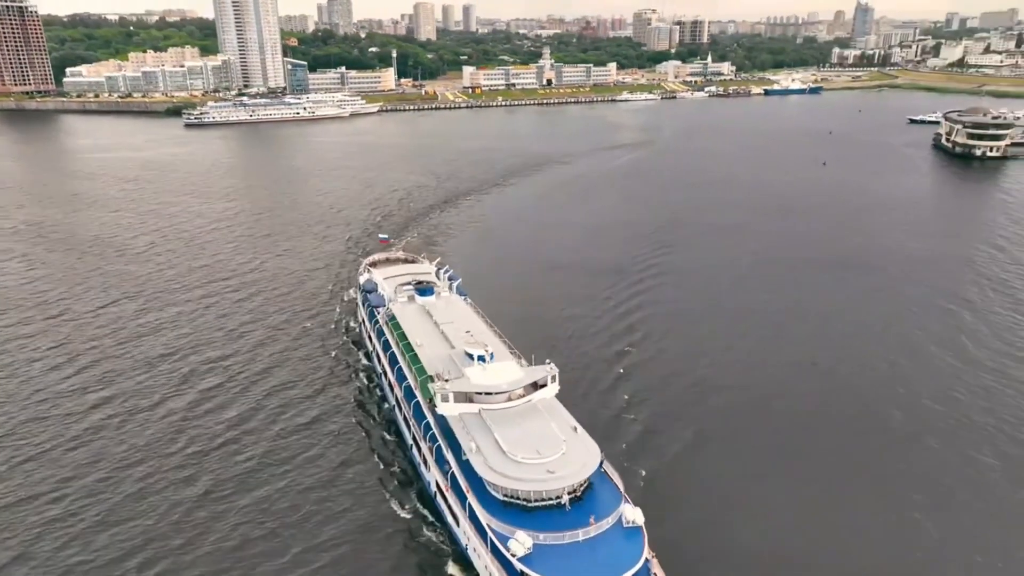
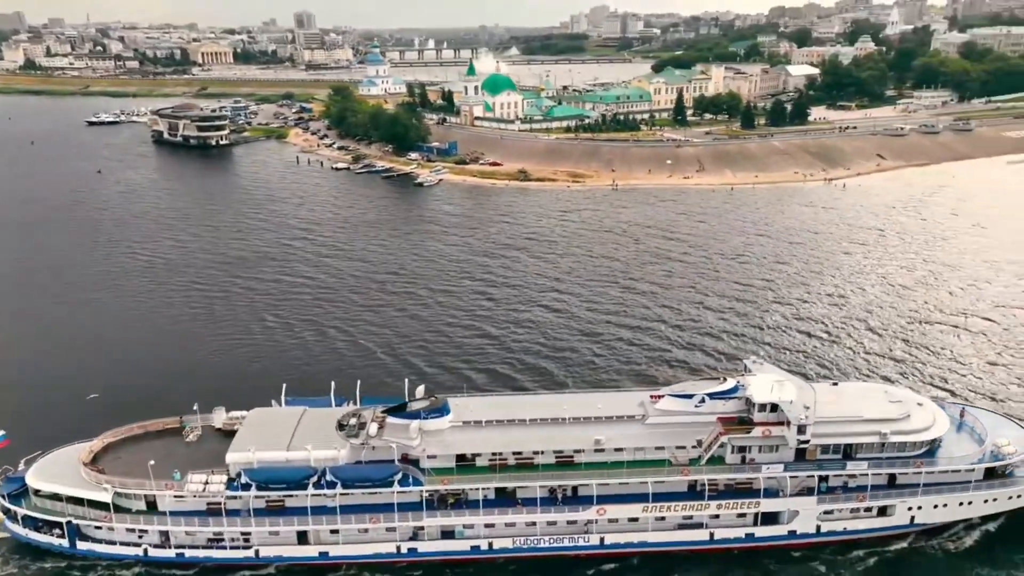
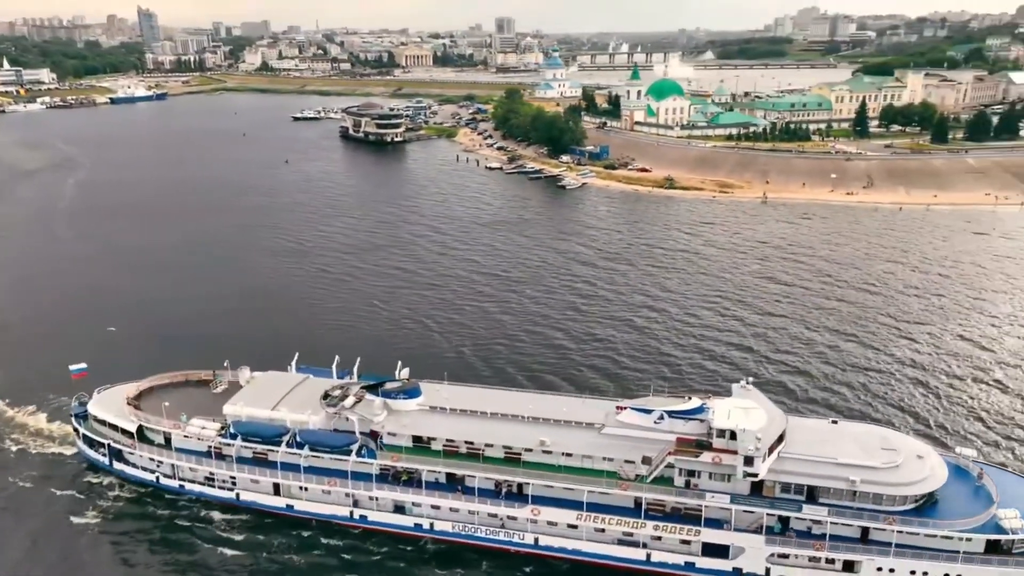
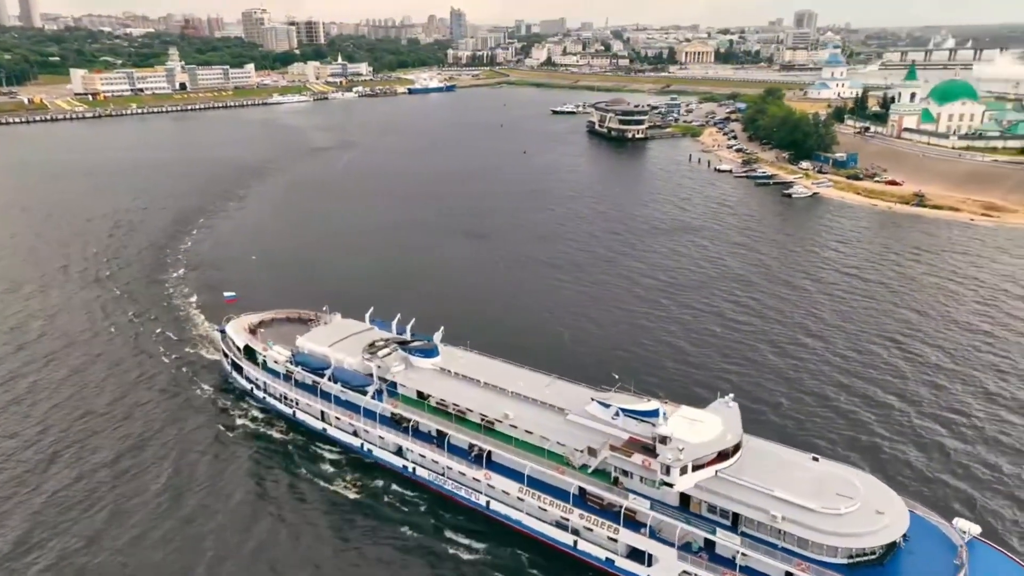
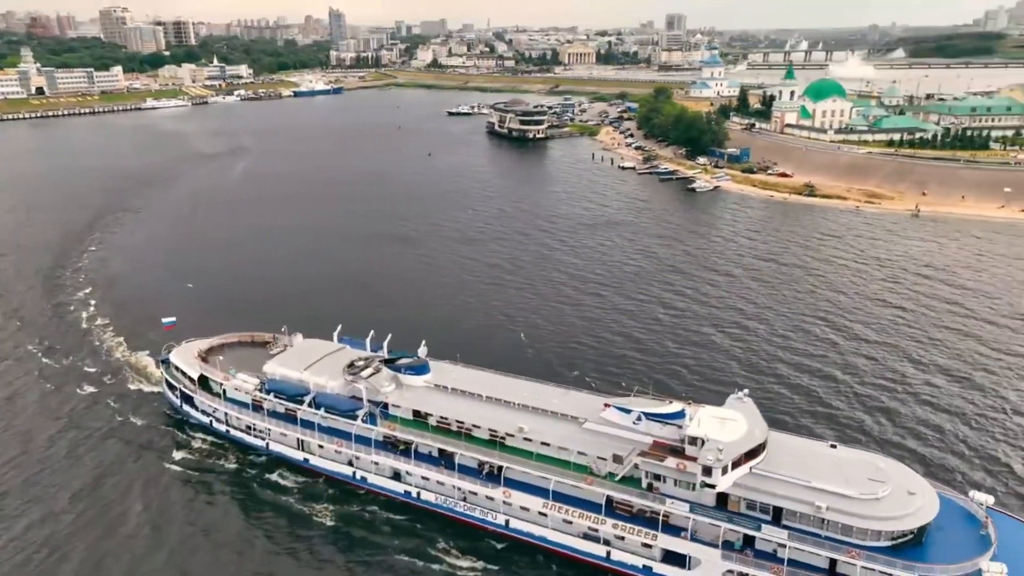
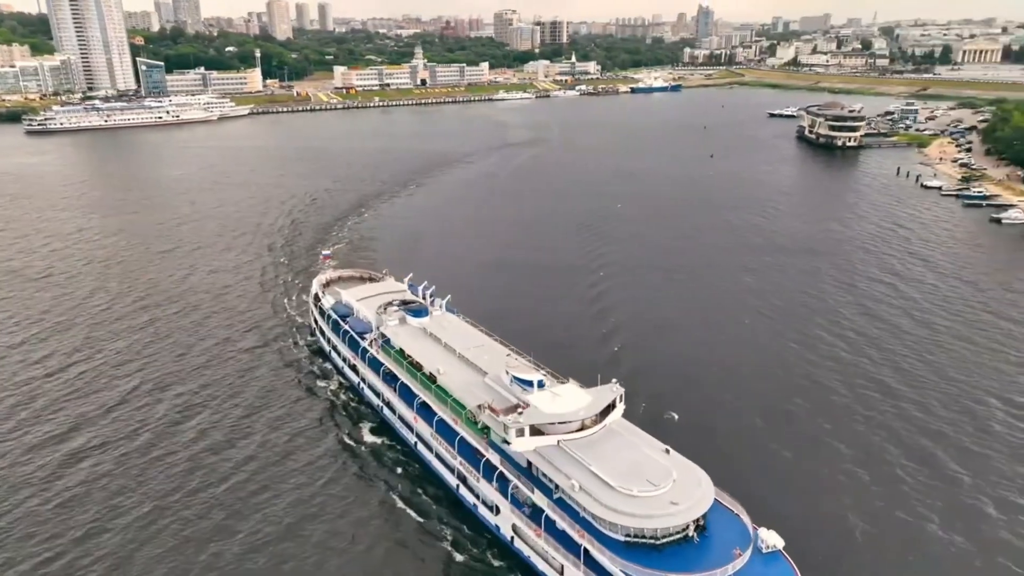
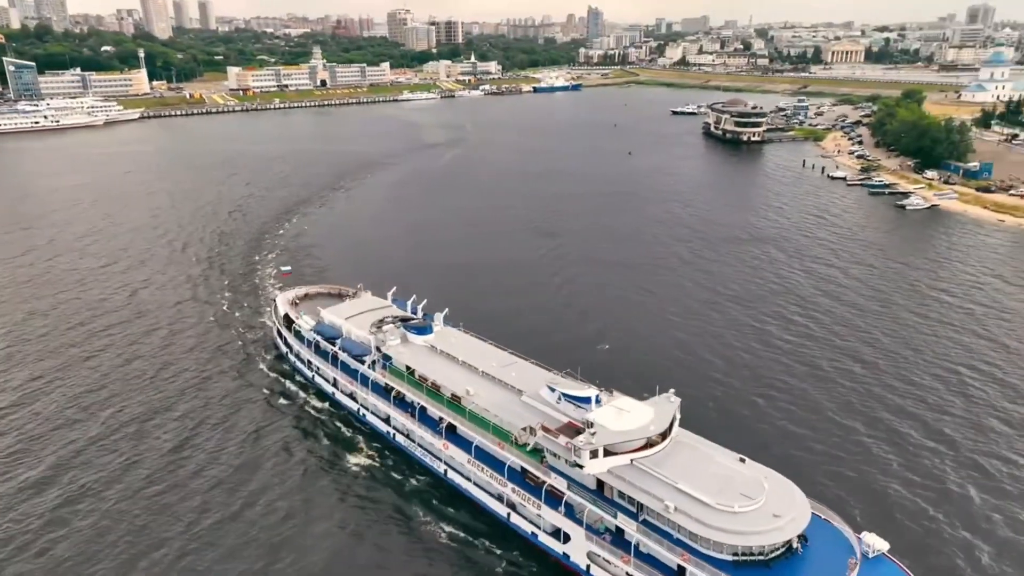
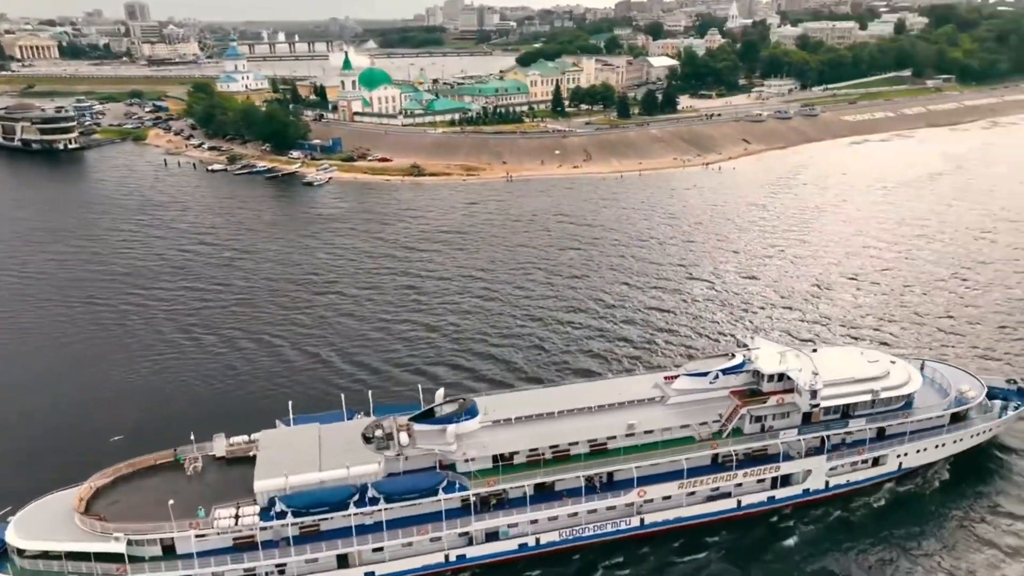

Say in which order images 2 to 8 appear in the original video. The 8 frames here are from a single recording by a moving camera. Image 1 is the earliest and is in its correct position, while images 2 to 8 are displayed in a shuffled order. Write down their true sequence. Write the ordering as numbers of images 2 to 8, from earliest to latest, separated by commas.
6, 7, 4, 5, 3, 2, 8
